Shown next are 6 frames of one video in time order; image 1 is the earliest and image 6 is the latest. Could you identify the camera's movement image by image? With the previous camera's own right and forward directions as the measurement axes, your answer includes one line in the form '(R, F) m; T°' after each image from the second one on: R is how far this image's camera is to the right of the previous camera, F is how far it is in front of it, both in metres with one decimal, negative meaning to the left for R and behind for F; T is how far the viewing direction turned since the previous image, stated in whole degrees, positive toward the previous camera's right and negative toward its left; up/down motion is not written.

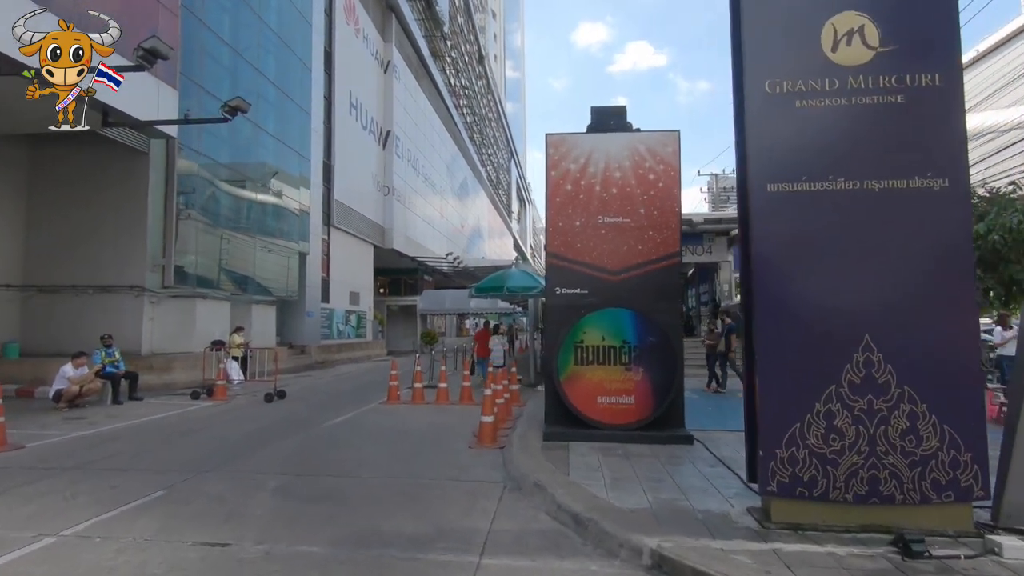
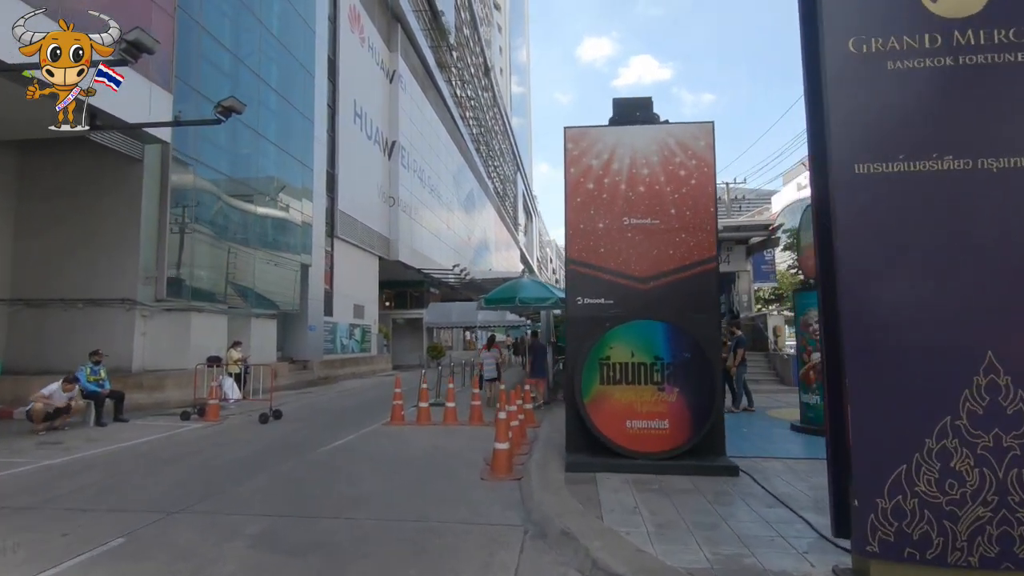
(-0.1, +1.0) m; -1°
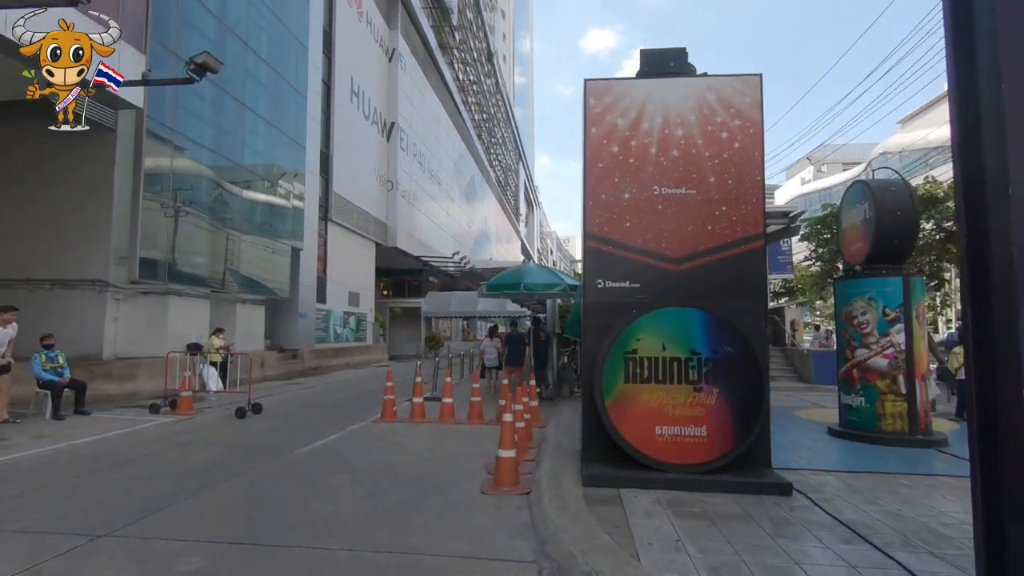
(-0.1, +1.3) m; 0°
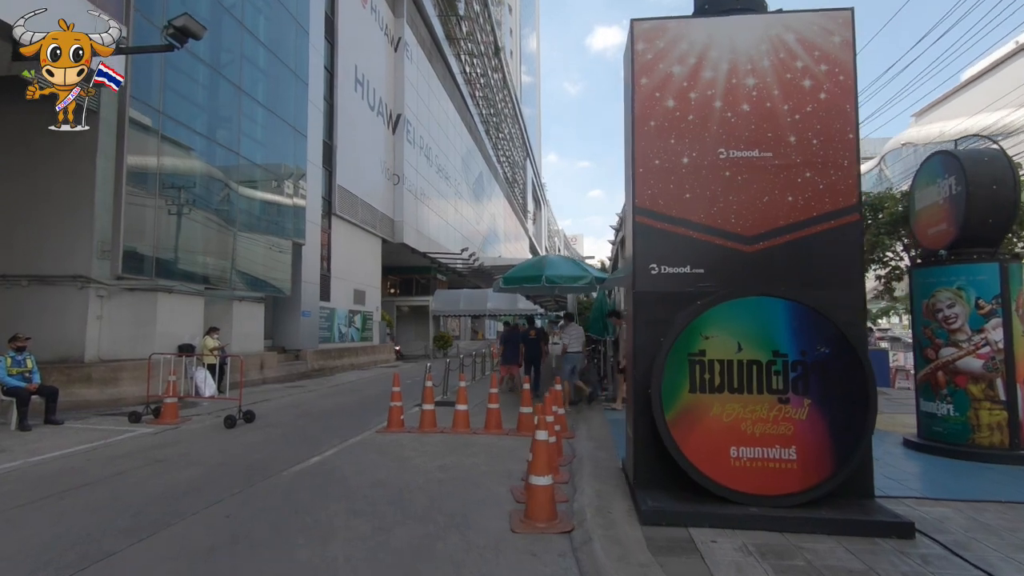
(-0.3, +1.3) m; -1°
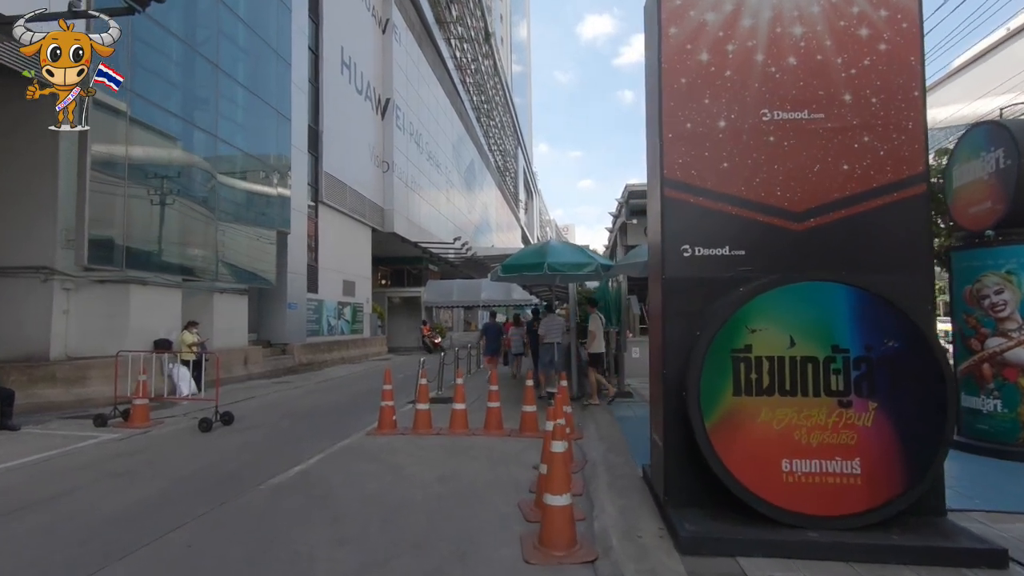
(-0.2, +0.8) m; +1°
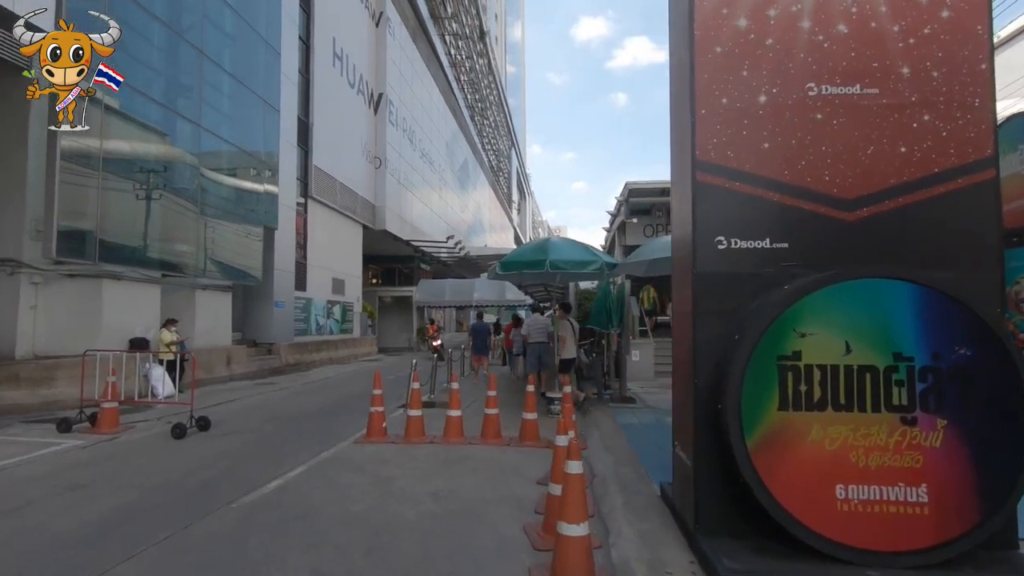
(-0.1, +0.6) m; +1°
